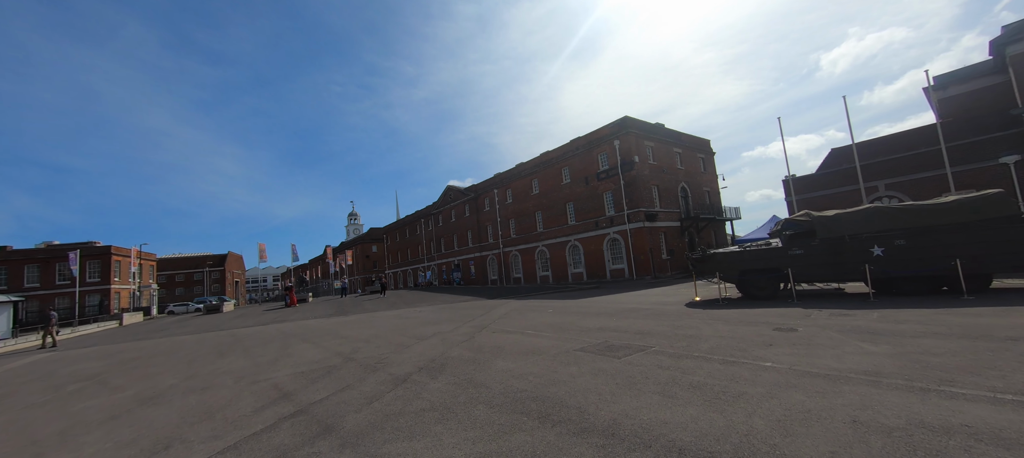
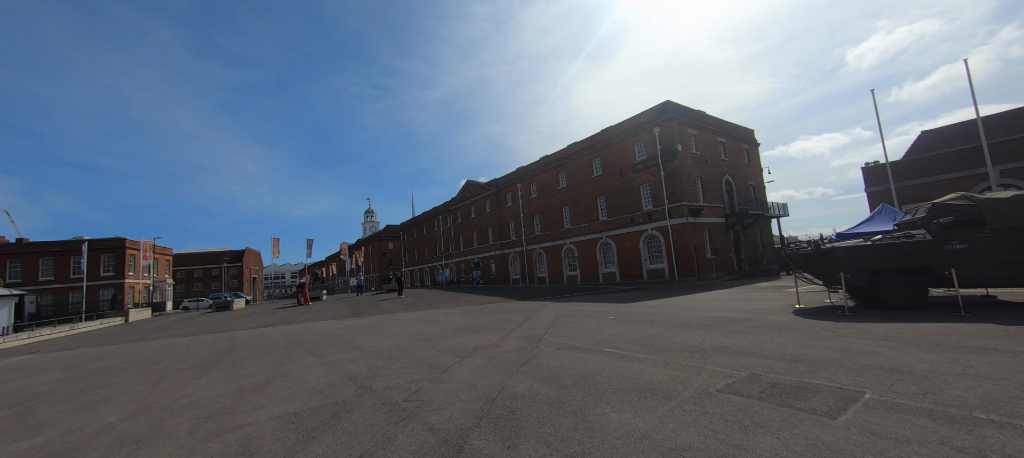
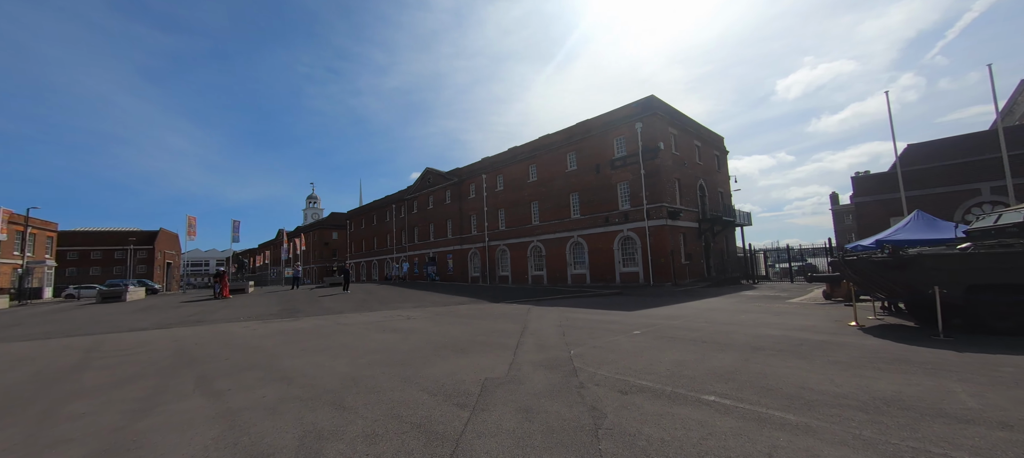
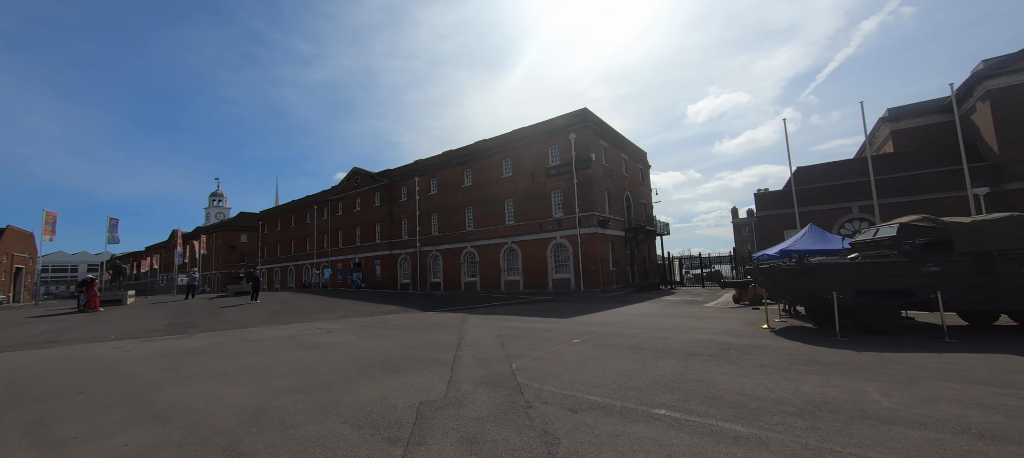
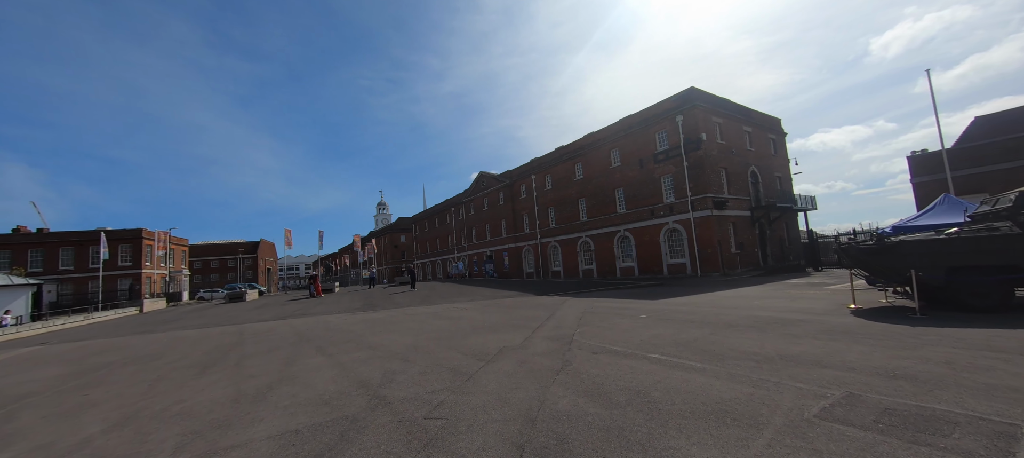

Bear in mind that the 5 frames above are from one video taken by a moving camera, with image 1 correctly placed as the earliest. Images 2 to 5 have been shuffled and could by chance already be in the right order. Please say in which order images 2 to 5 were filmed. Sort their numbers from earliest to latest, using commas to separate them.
2, 5, 3, 4
